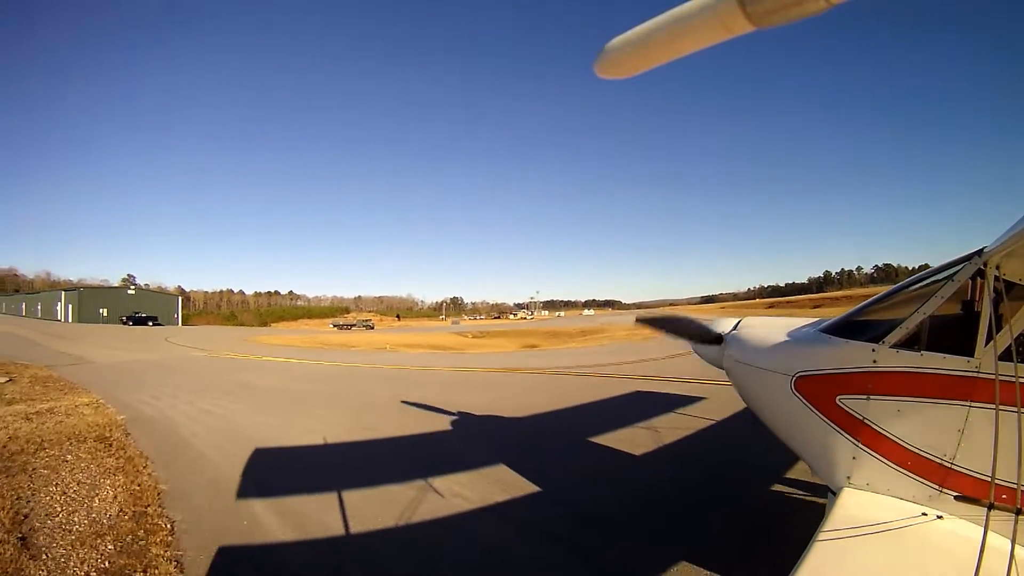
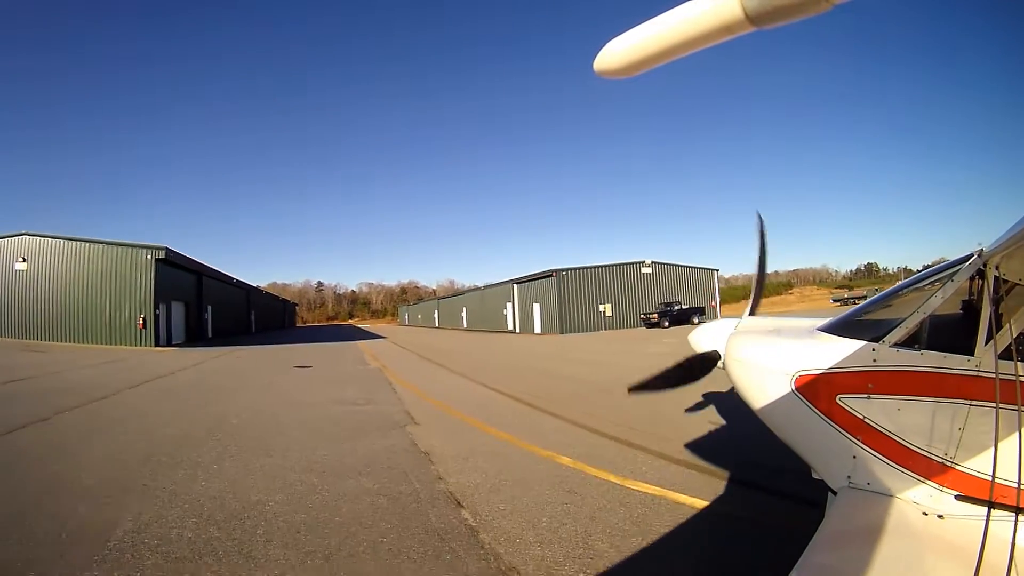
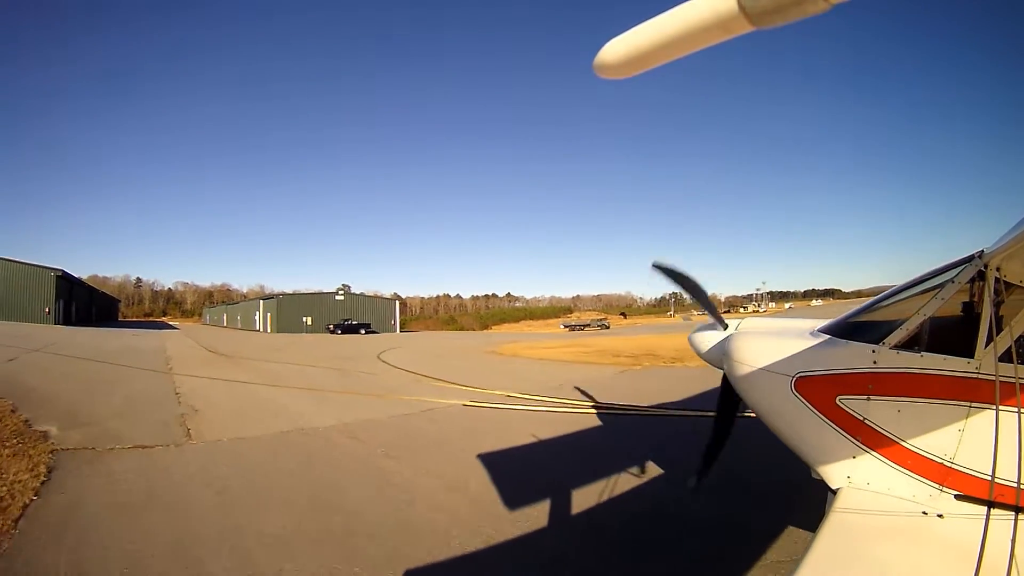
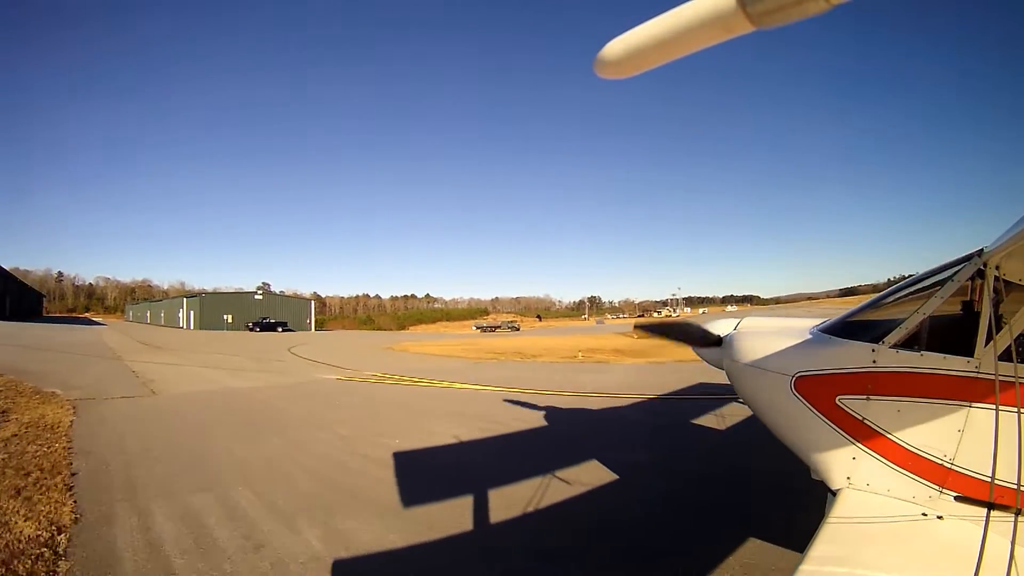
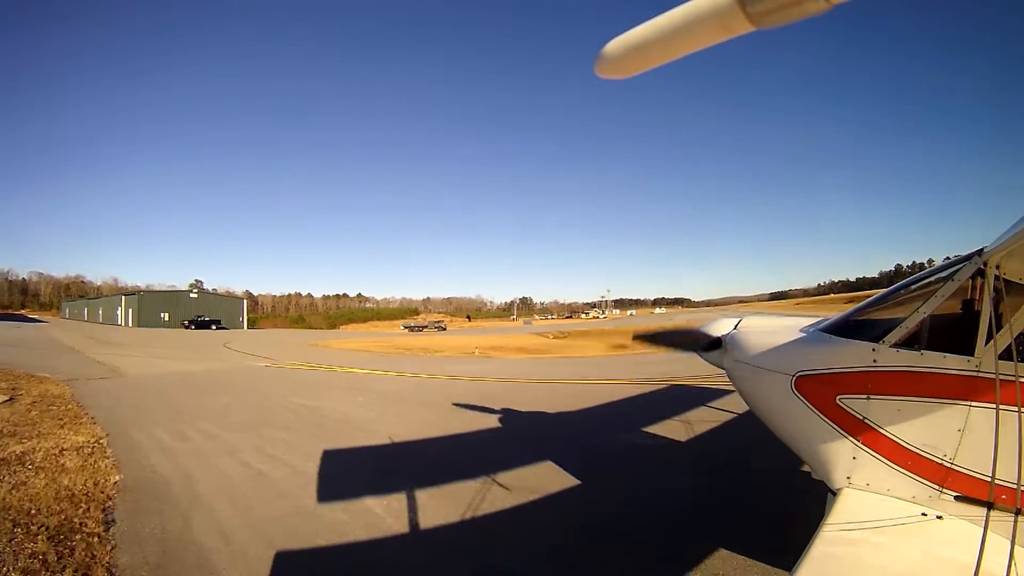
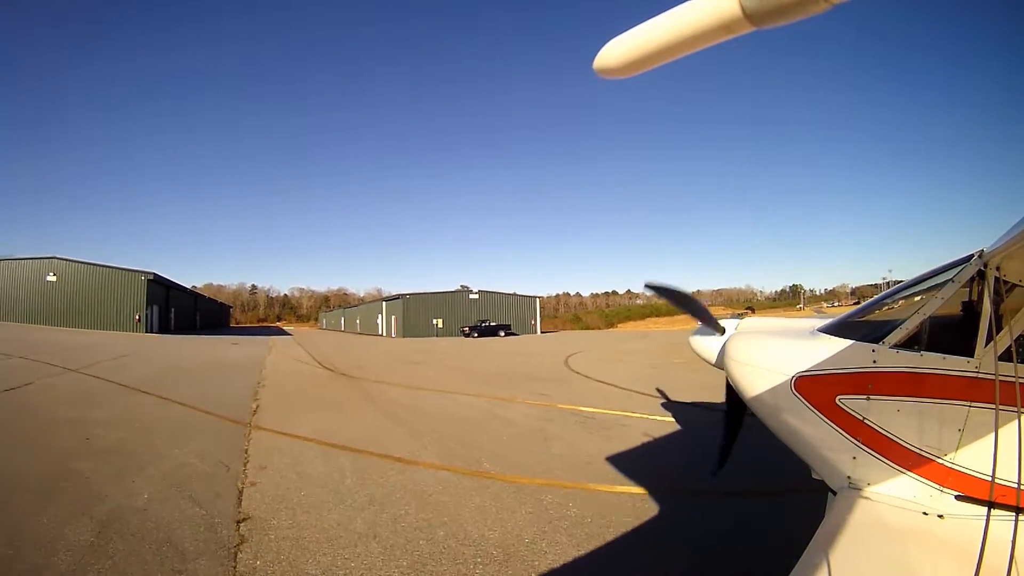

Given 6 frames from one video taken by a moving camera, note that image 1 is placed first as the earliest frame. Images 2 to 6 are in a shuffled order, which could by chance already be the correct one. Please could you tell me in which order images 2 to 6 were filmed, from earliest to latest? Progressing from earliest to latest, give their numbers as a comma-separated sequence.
5, 4, 3, 6, 2
